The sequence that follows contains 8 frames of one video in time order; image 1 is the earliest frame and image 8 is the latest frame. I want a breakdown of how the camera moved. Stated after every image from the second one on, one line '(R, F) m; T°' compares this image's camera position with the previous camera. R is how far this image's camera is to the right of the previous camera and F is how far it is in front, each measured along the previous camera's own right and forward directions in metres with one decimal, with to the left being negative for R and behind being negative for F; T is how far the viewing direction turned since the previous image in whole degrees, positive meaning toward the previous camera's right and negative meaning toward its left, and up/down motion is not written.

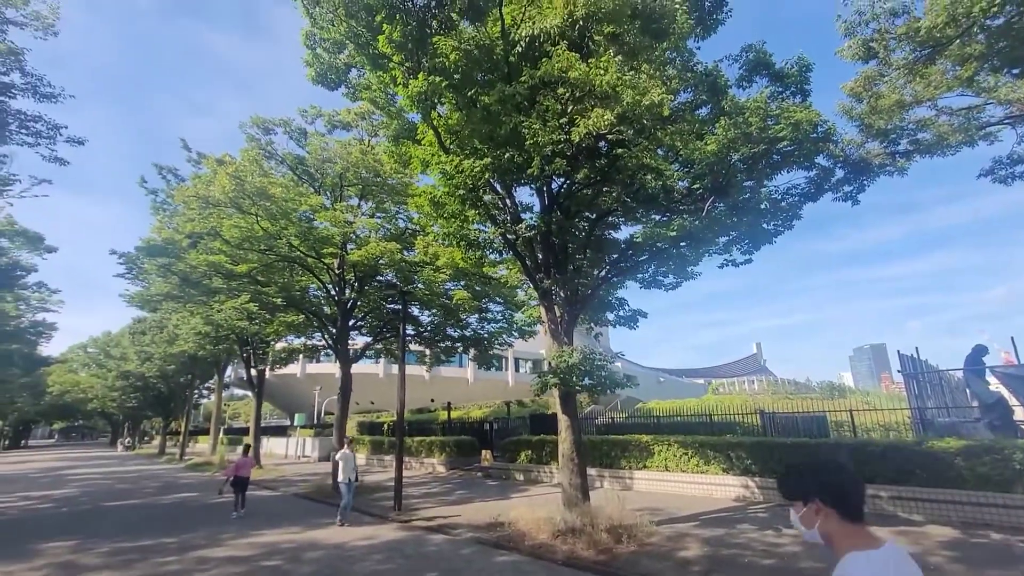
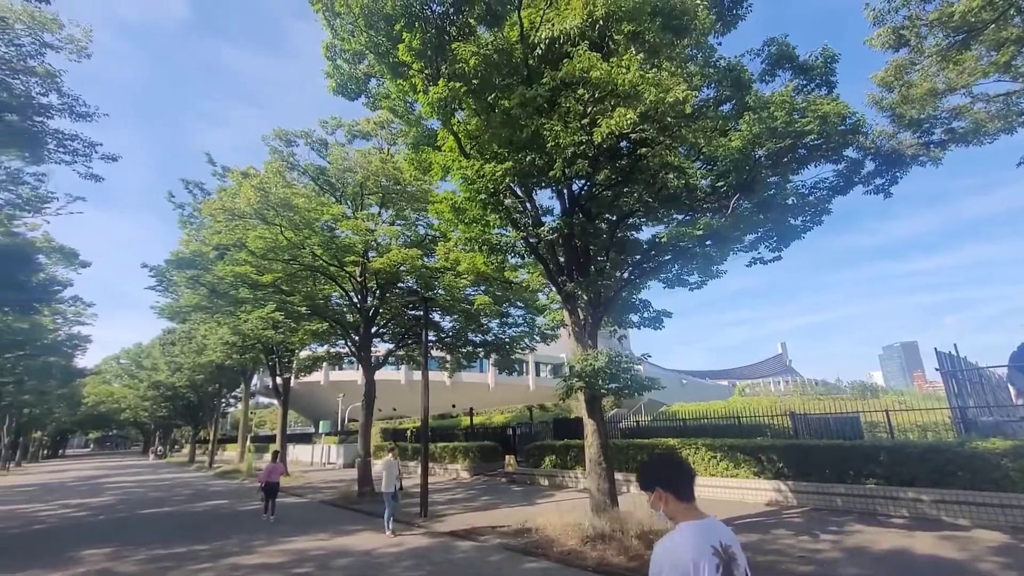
(-0.1, 0.0) m; -2°
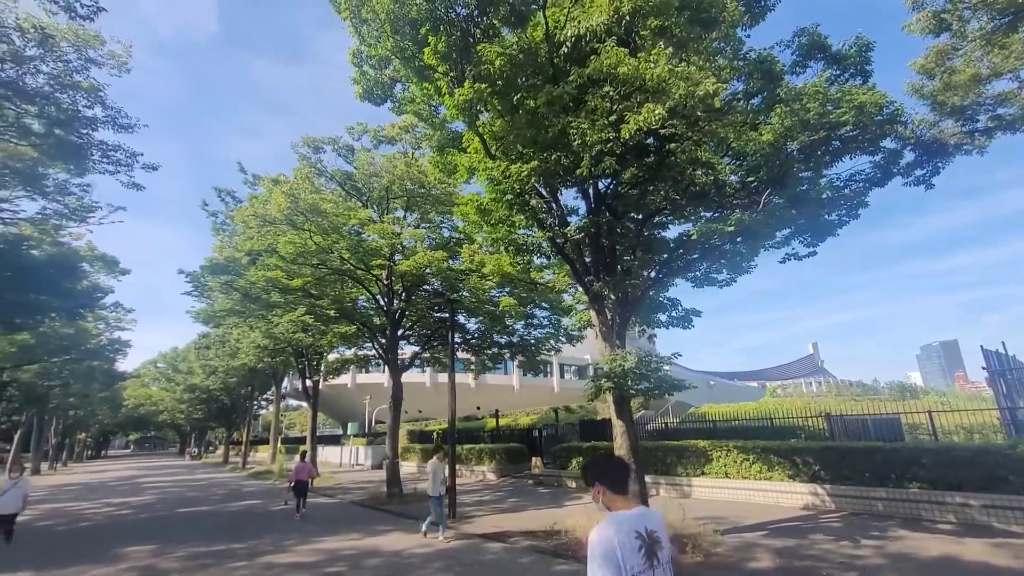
(-0.1, 0.0) m; -3°
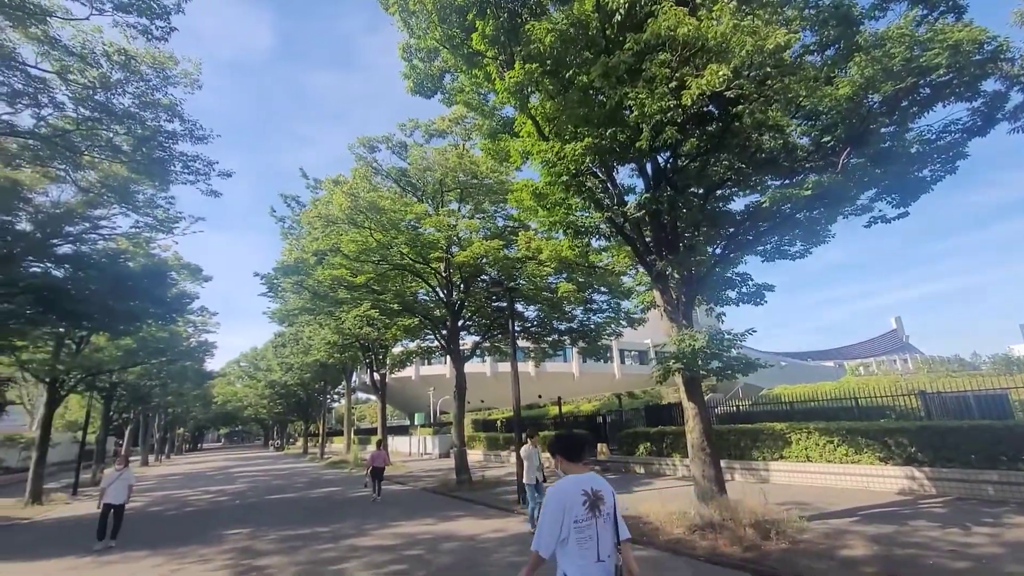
(-0.1, +0.1) m; -6°
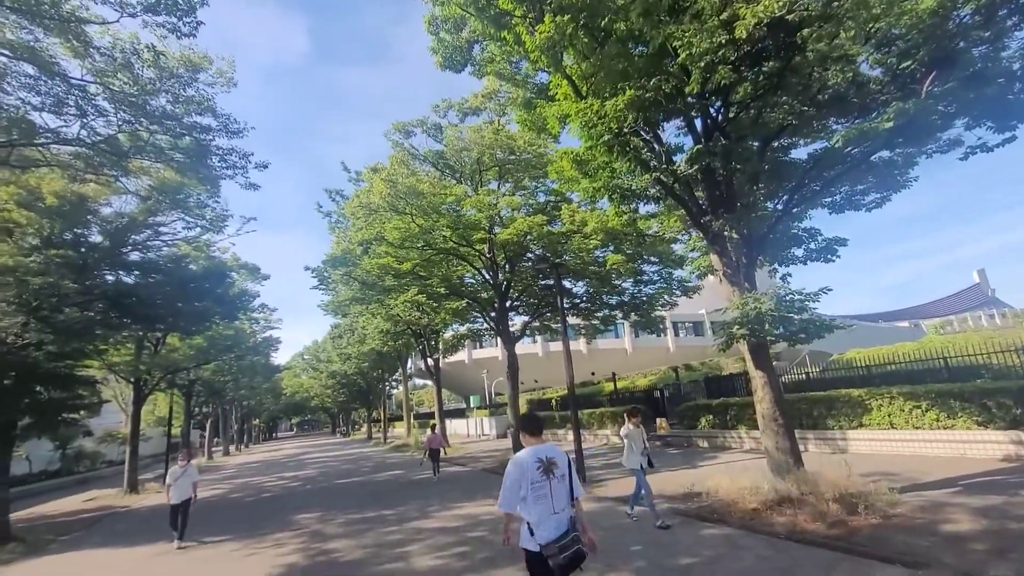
(0.0, +0.4) m; -6°
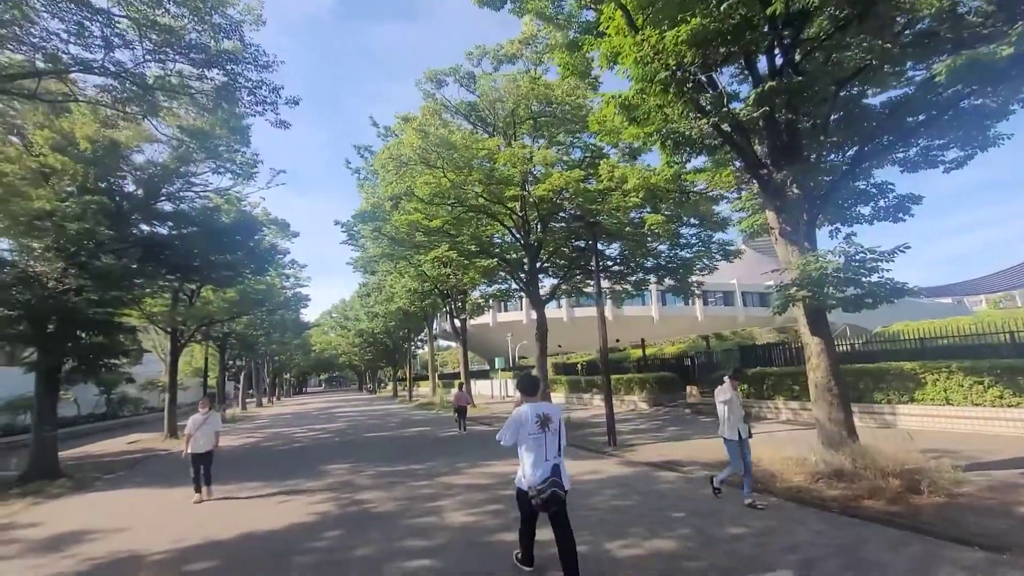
(-0.3, +0.5) m; -3°
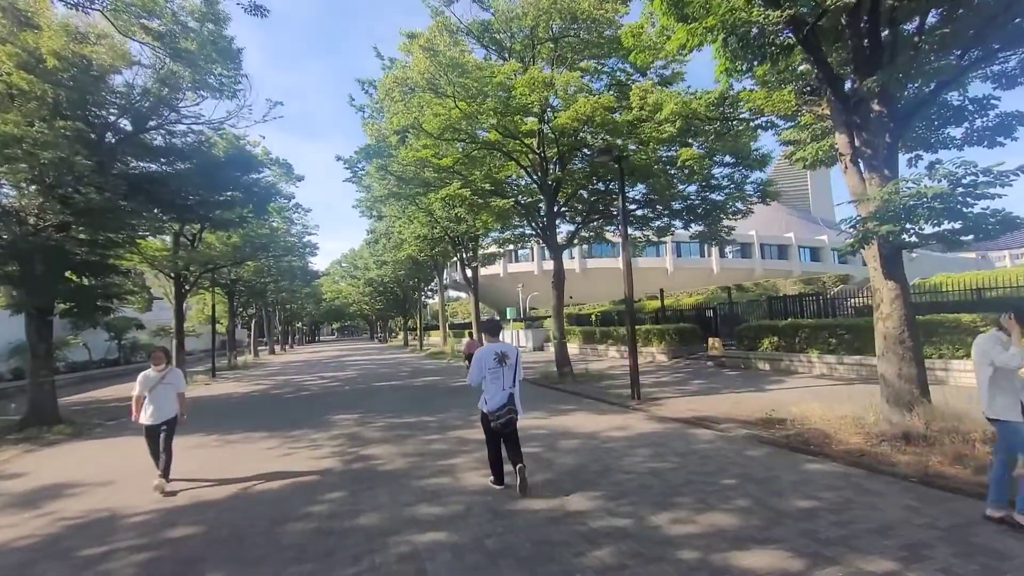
(-0.2, +1.2) m; -1°
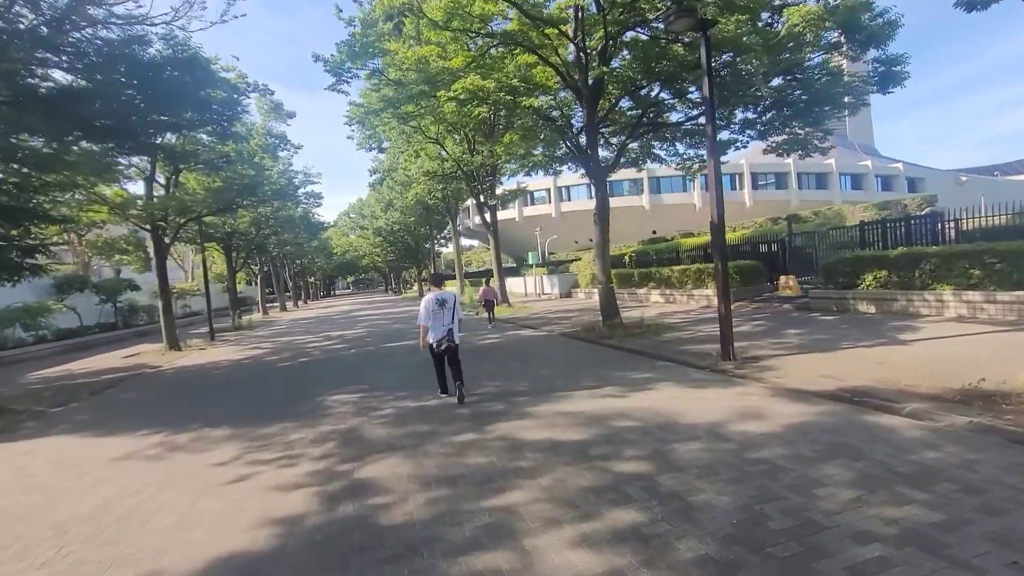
(-0.7, +3.5) m; -2°
